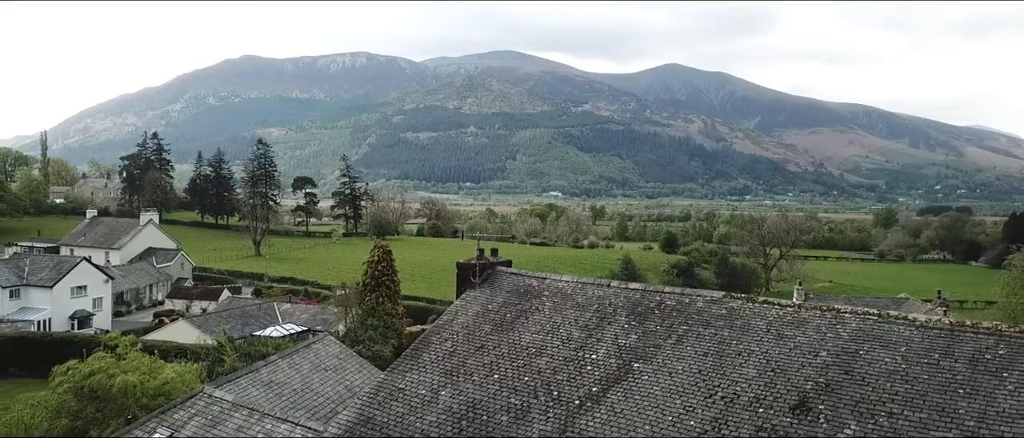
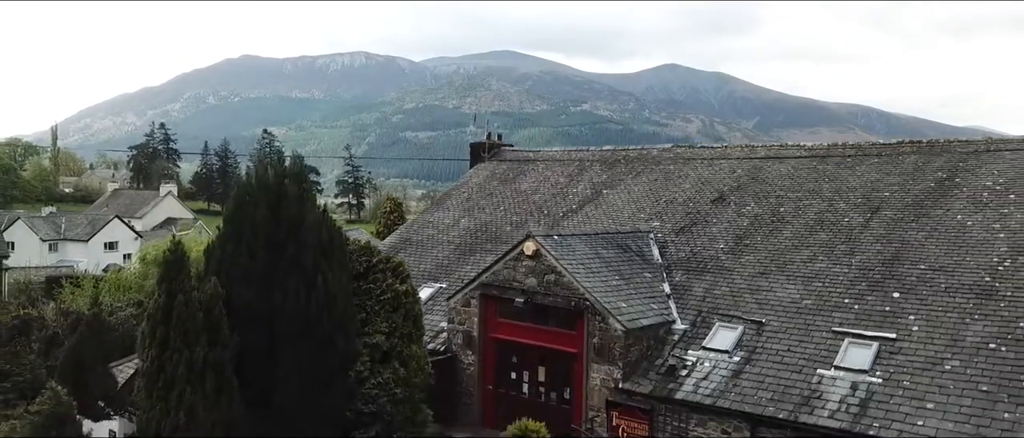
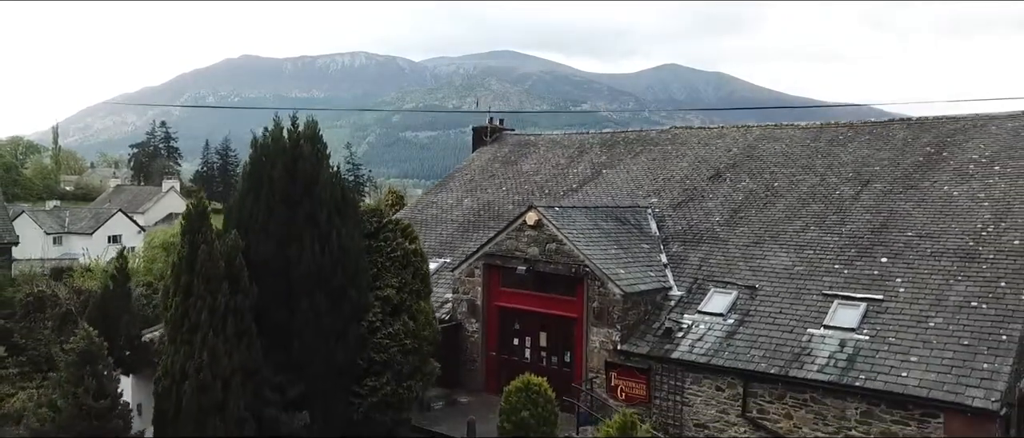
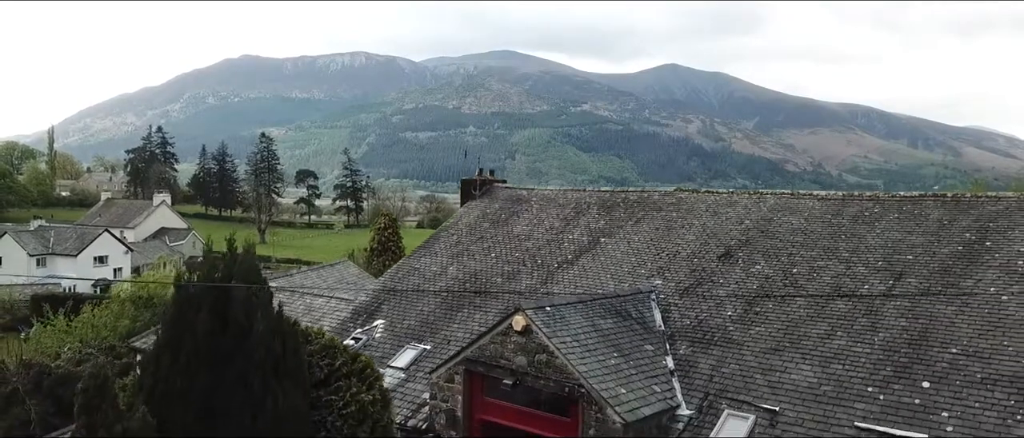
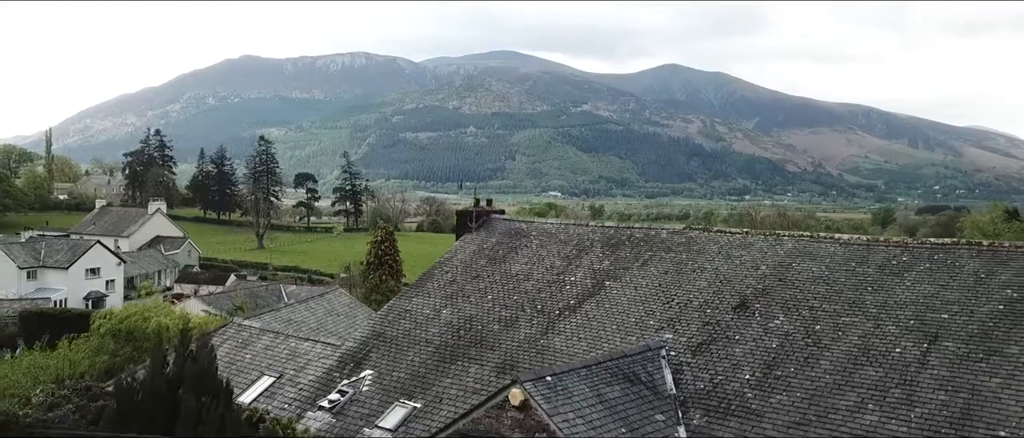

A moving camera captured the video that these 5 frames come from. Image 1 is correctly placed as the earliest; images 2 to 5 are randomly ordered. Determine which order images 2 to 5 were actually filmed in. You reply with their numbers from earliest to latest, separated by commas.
5, 4, 2, 3
